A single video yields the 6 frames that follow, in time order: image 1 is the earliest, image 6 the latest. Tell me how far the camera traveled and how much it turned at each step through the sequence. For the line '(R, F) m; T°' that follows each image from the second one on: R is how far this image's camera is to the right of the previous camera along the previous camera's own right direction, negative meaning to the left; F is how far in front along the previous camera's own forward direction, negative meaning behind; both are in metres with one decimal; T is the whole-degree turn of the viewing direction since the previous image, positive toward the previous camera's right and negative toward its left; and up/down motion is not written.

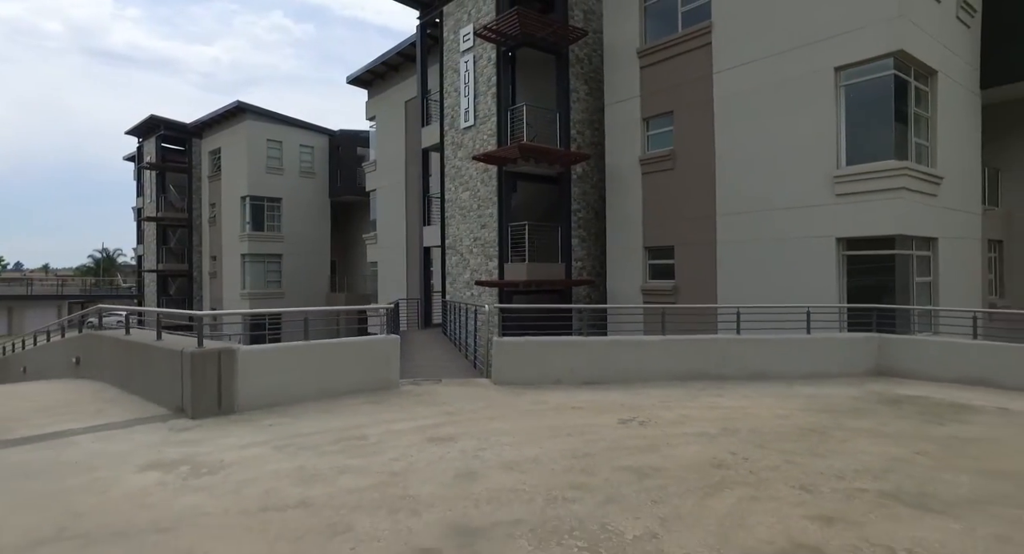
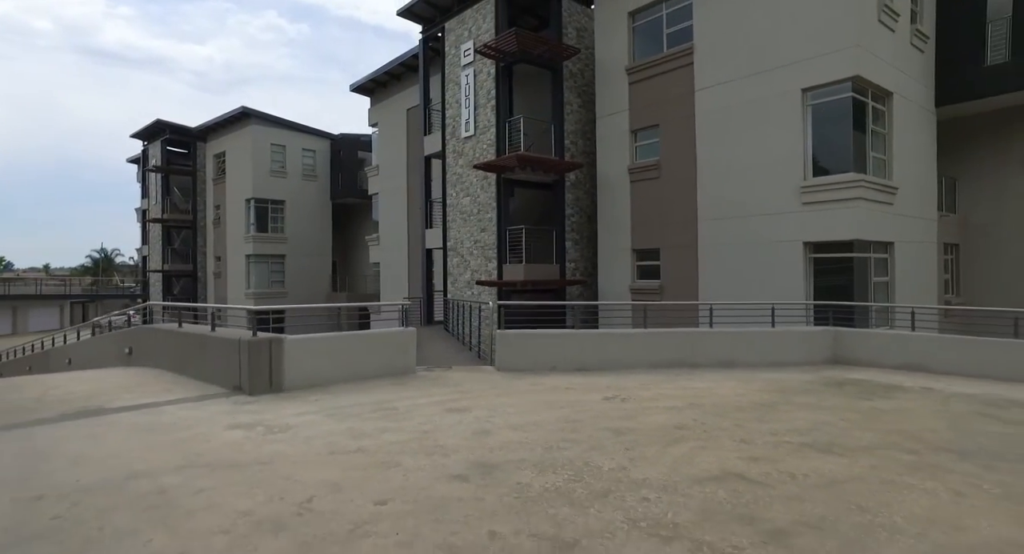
(-0.1, -1.3) m; +1°
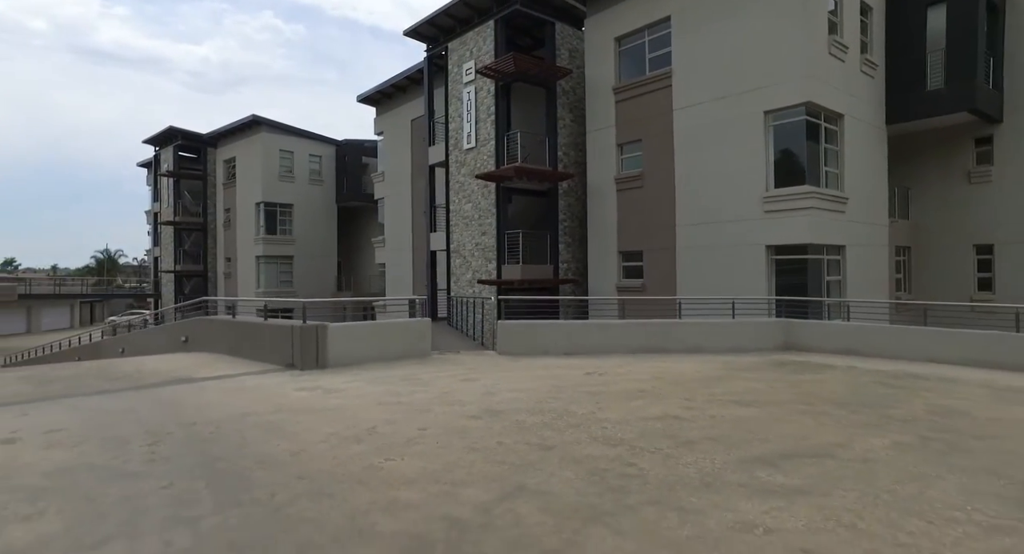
(0.0, -1.8) m; 0°
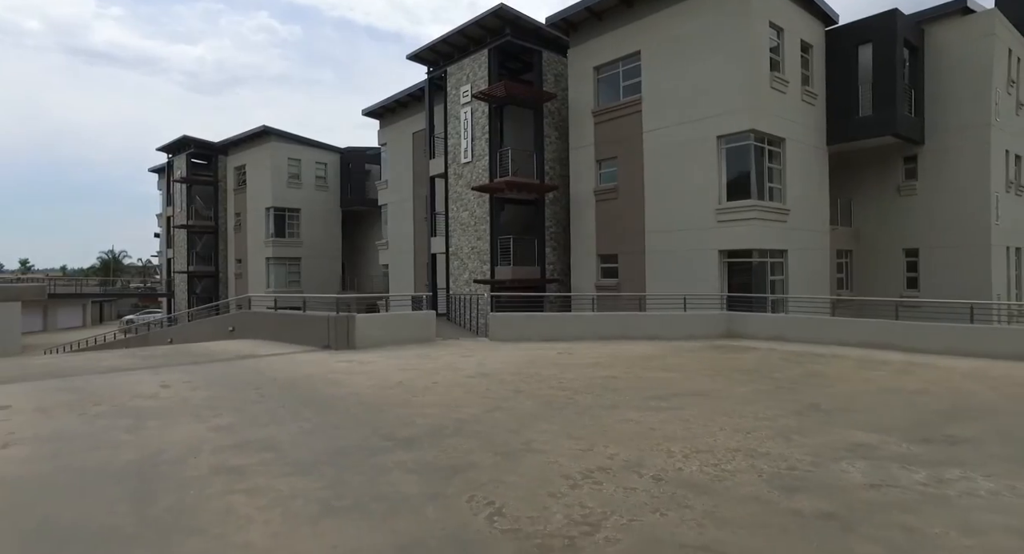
(+0.2, -2.6) m; 0°
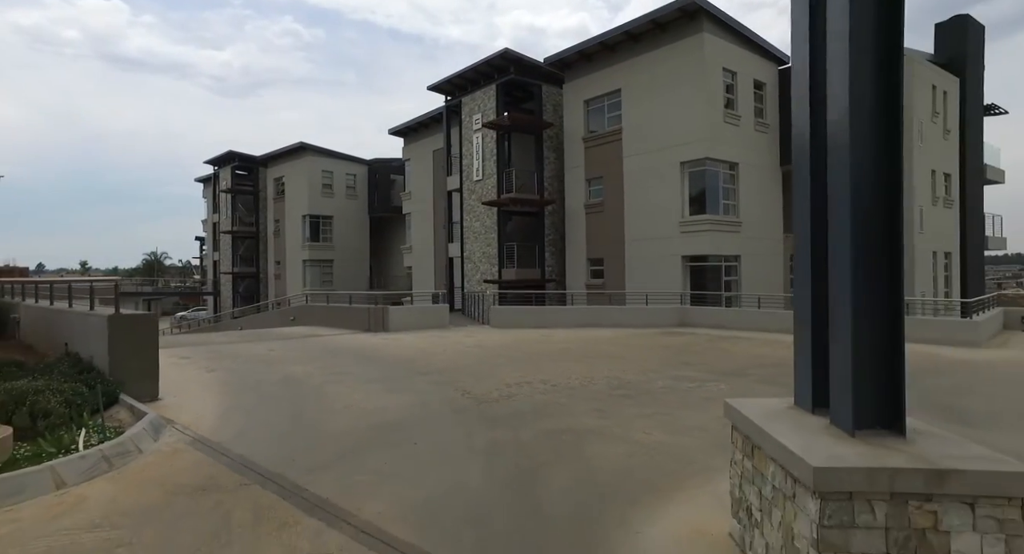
(+0.7, -3.9) m; -2°
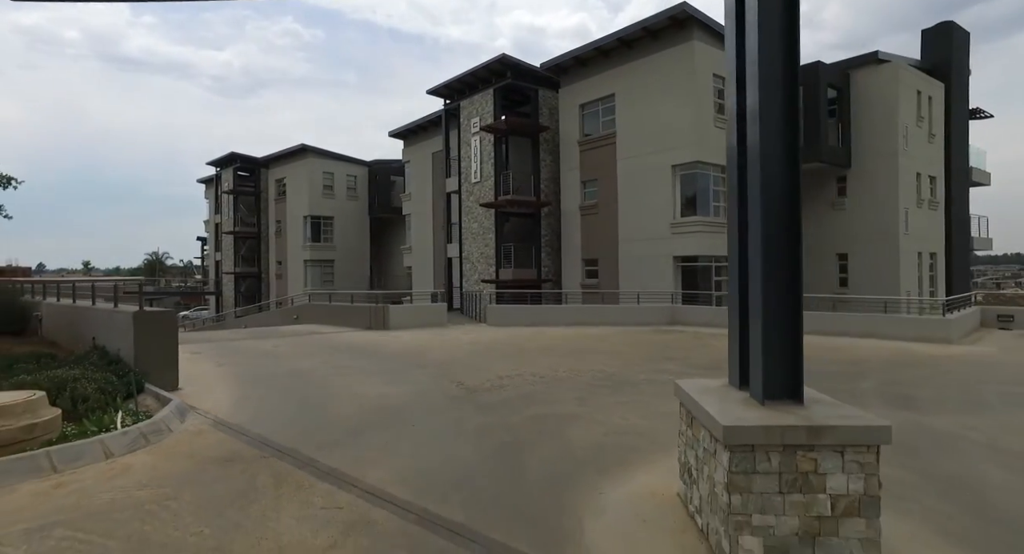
(+0.1, -0.6) m; 0°
